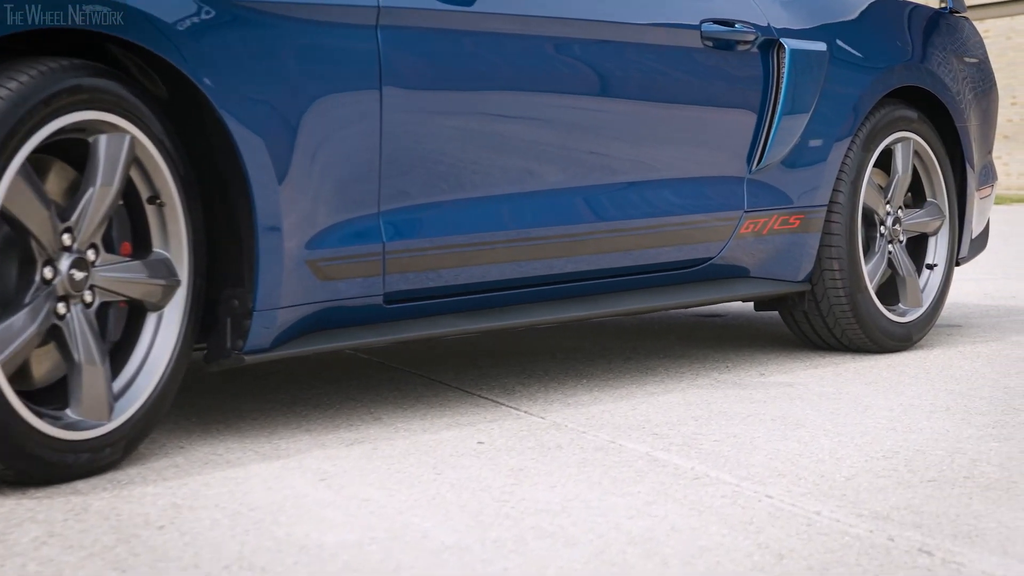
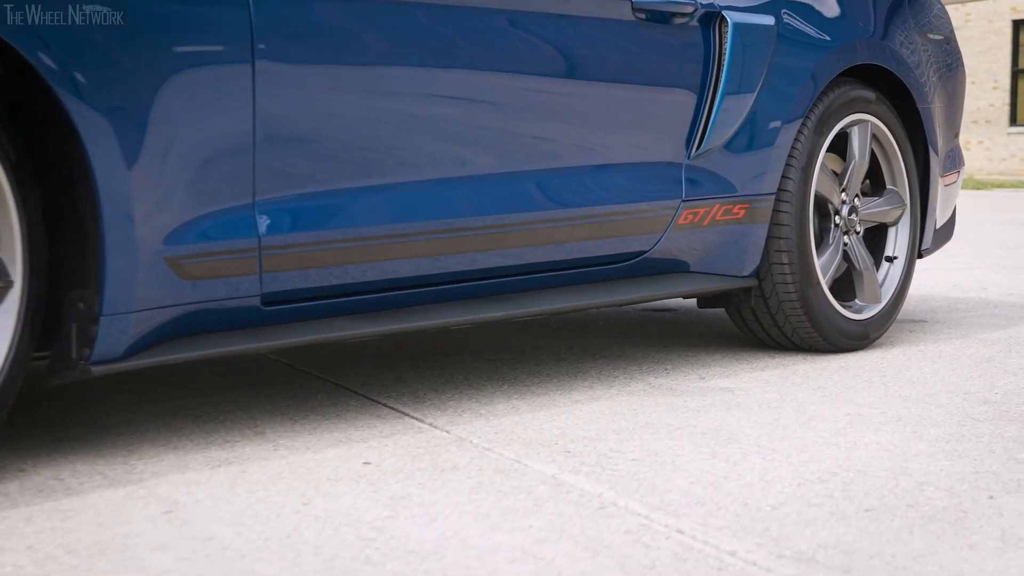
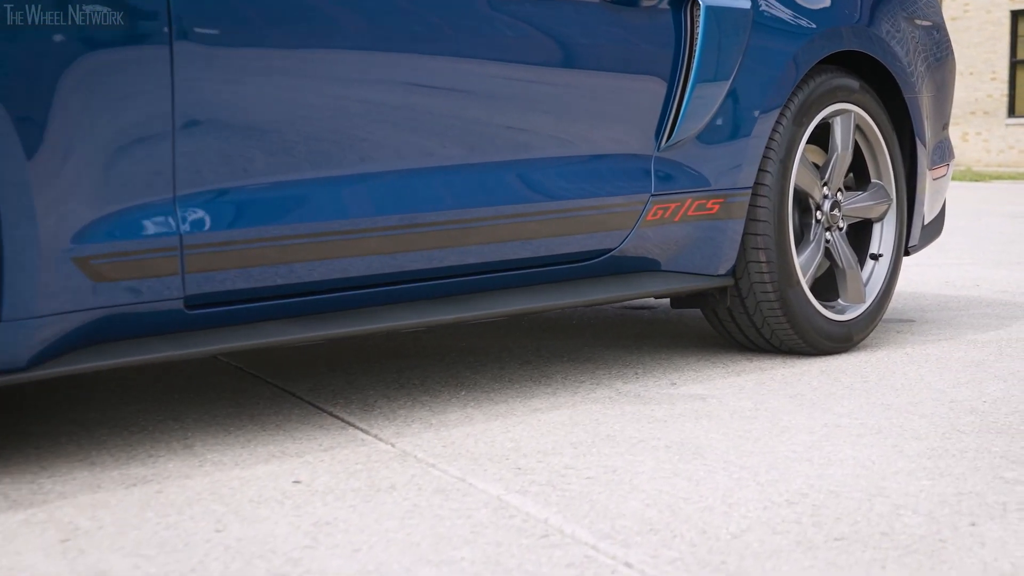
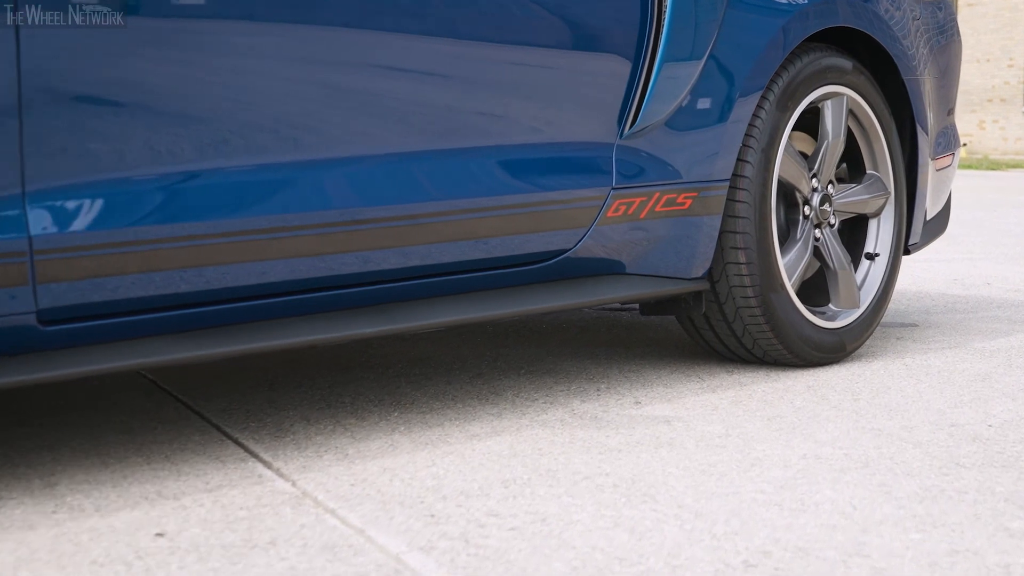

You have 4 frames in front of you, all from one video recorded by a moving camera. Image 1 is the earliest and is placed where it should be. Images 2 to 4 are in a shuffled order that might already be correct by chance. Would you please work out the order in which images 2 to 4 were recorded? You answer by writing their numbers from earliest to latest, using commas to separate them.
2, 3, 4
